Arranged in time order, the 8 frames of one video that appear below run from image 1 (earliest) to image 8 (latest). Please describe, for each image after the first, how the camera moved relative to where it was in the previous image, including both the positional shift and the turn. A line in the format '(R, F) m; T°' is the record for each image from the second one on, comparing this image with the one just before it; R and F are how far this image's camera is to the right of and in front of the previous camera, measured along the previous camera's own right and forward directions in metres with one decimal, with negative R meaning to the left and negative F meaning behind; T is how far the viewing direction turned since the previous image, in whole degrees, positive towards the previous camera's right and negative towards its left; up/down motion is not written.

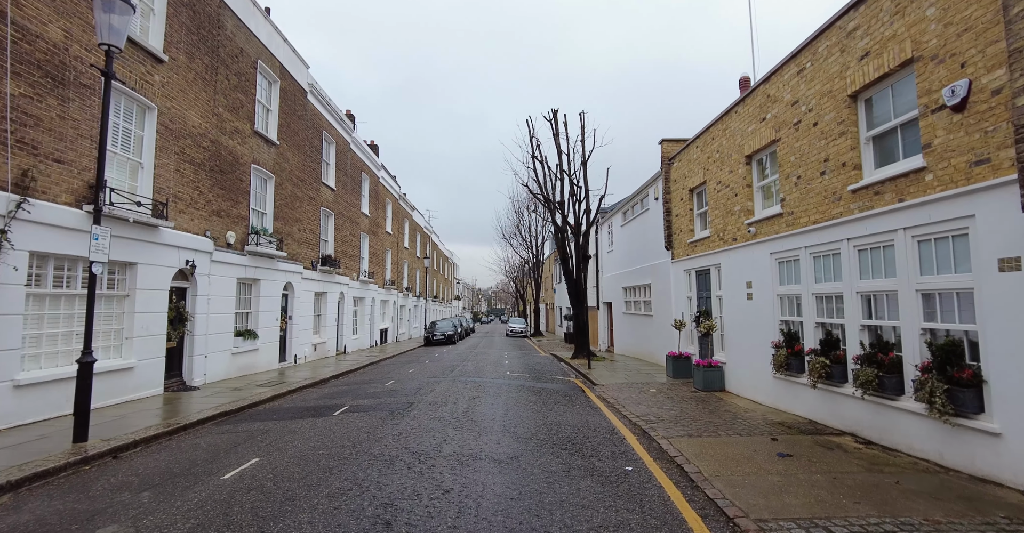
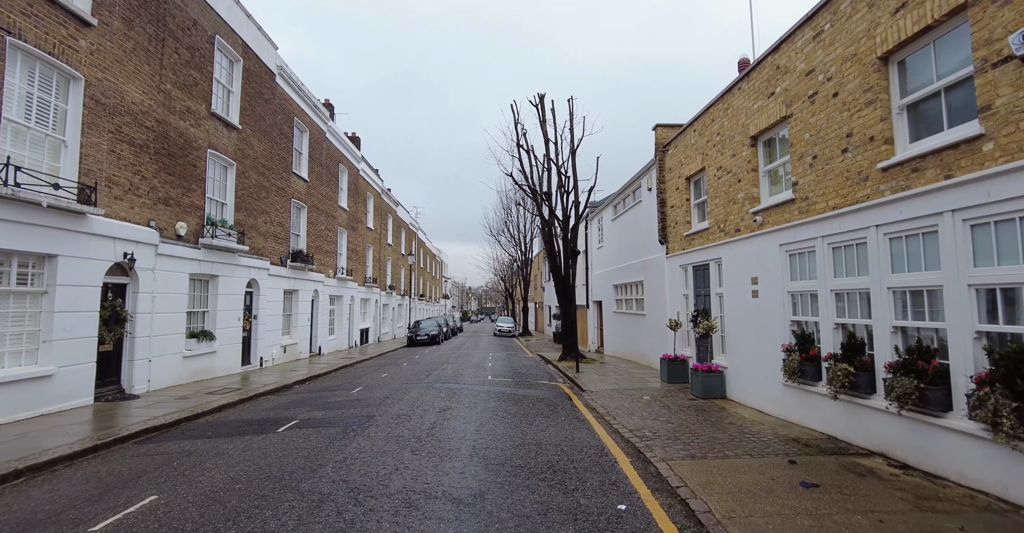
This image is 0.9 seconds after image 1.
(+0.2, +1.0) m; +1°
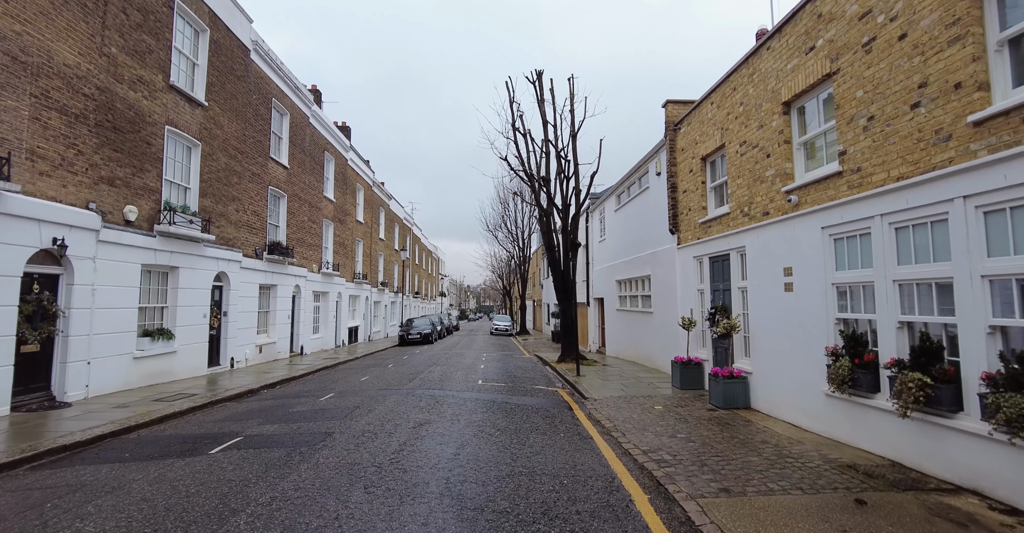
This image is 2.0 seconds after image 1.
(+0.1, +1.2) m; 0°
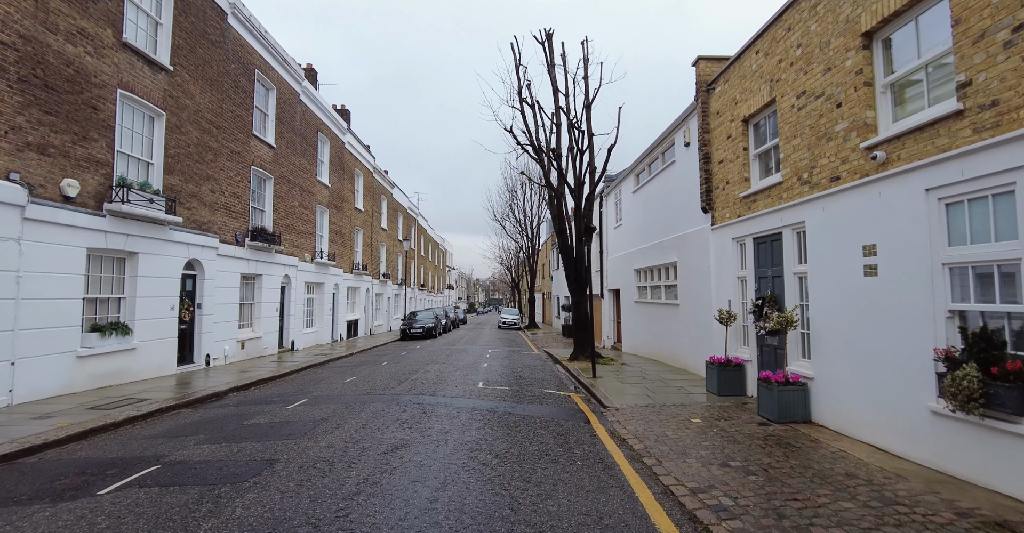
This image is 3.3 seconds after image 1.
(+0.1, +1.4) m; -1°
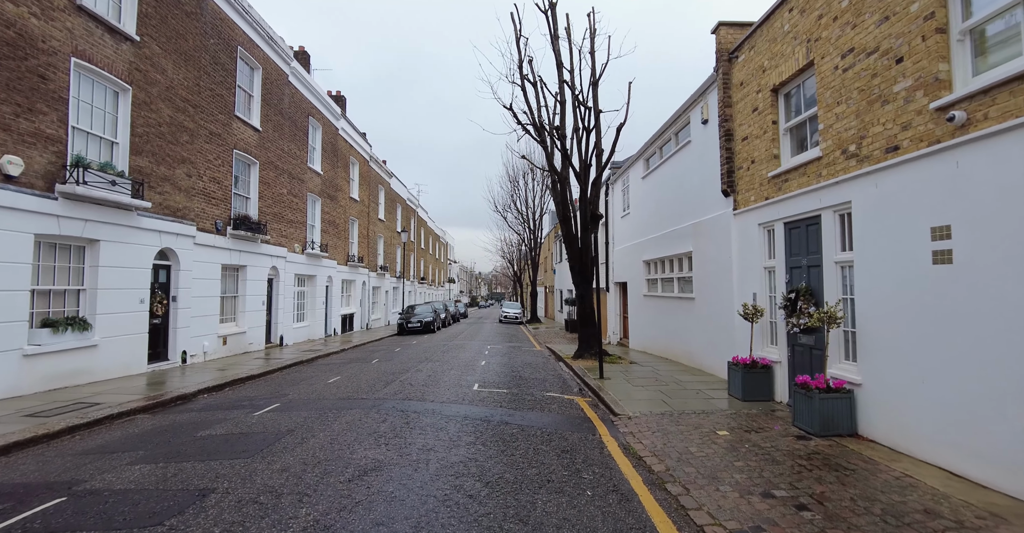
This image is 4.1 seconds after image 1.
(+0.1, +0.9) m; 0°
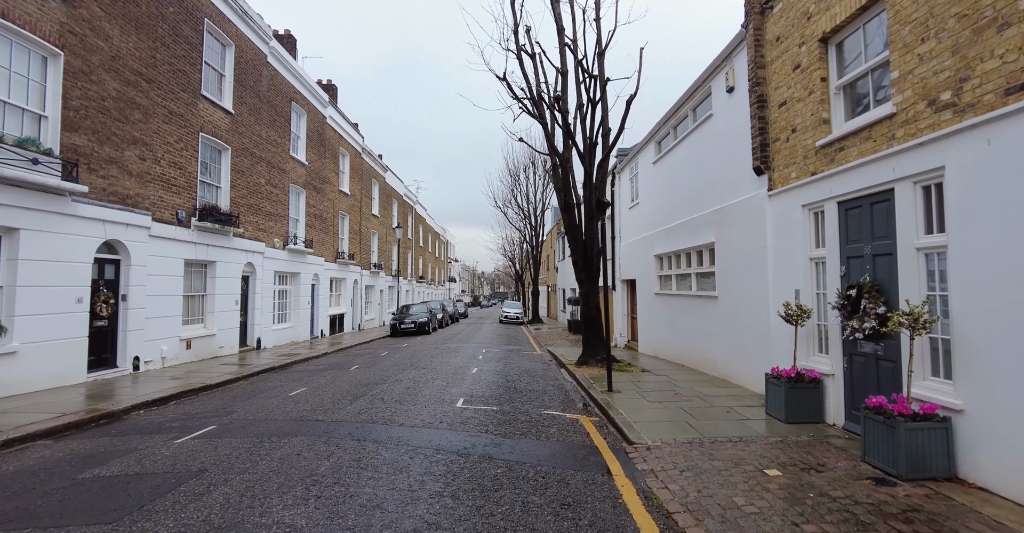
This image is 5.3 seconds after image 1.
(+0.2, +1.3) m; 0°
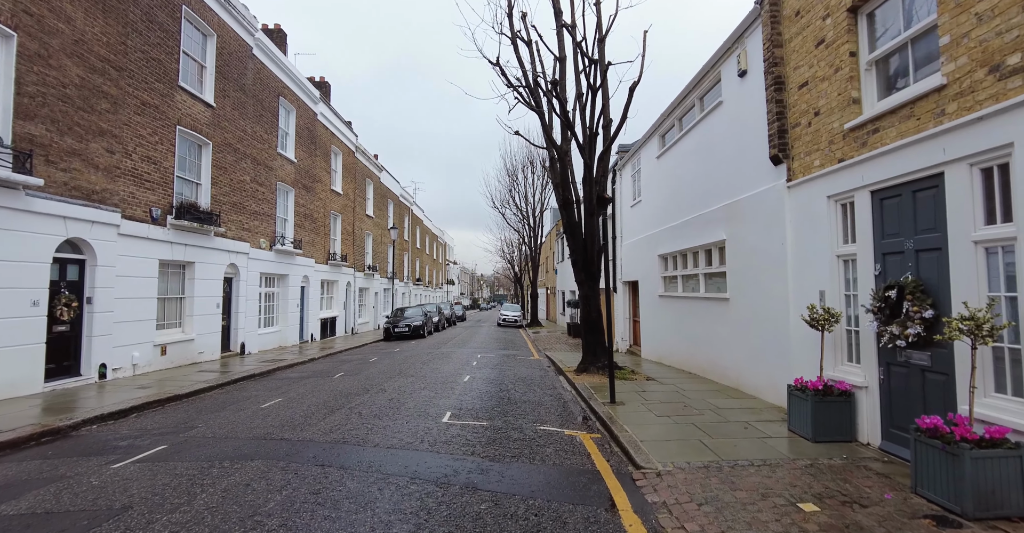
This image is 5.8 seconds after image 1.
(+0.1, +0.7) m; 0°
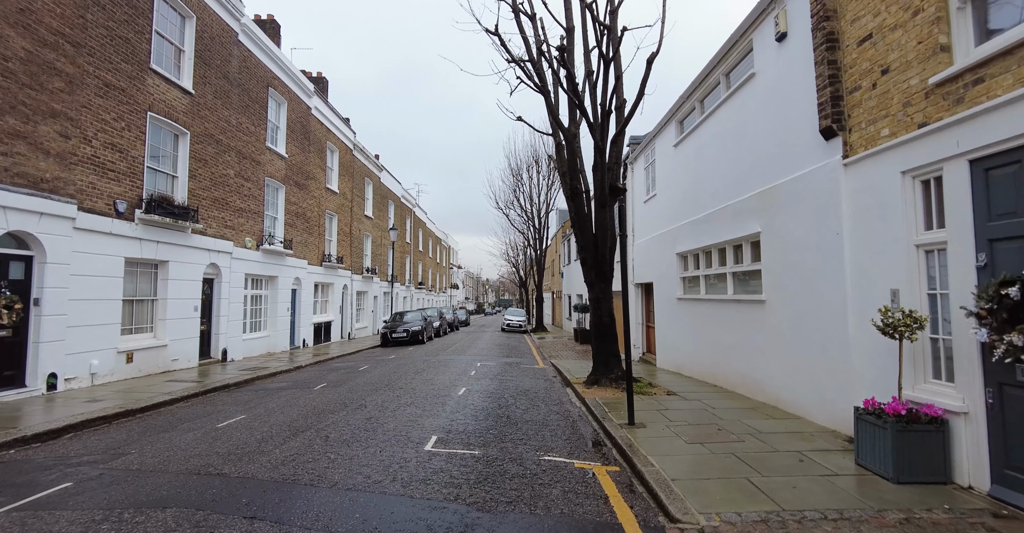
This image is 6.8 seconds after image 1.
(+0.1, +1.1) m; -1°
